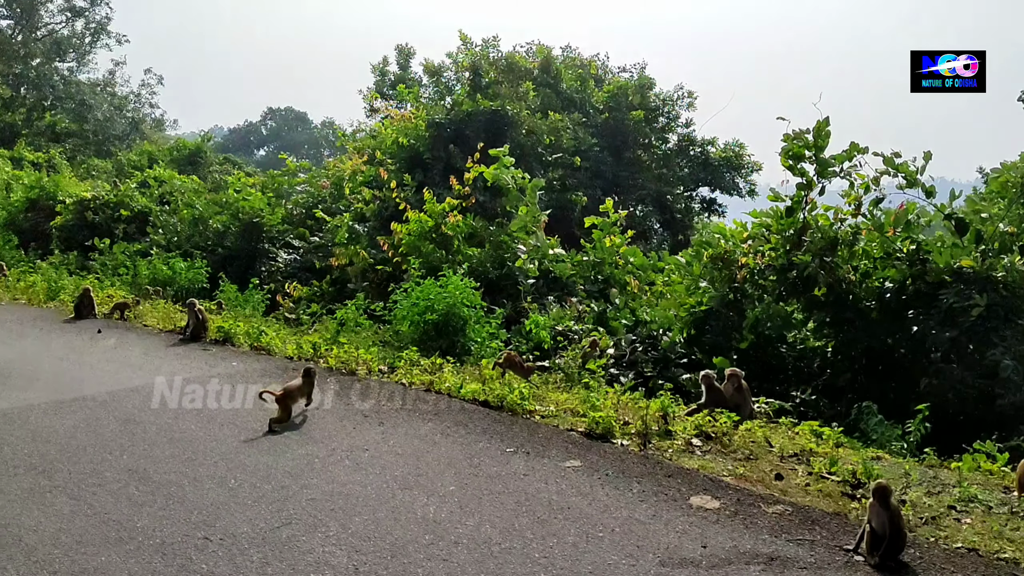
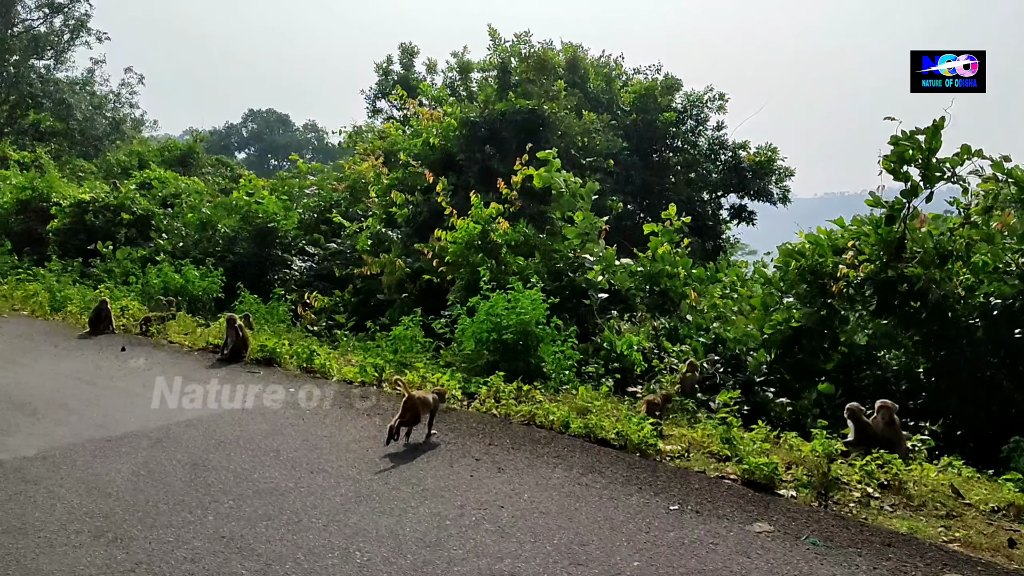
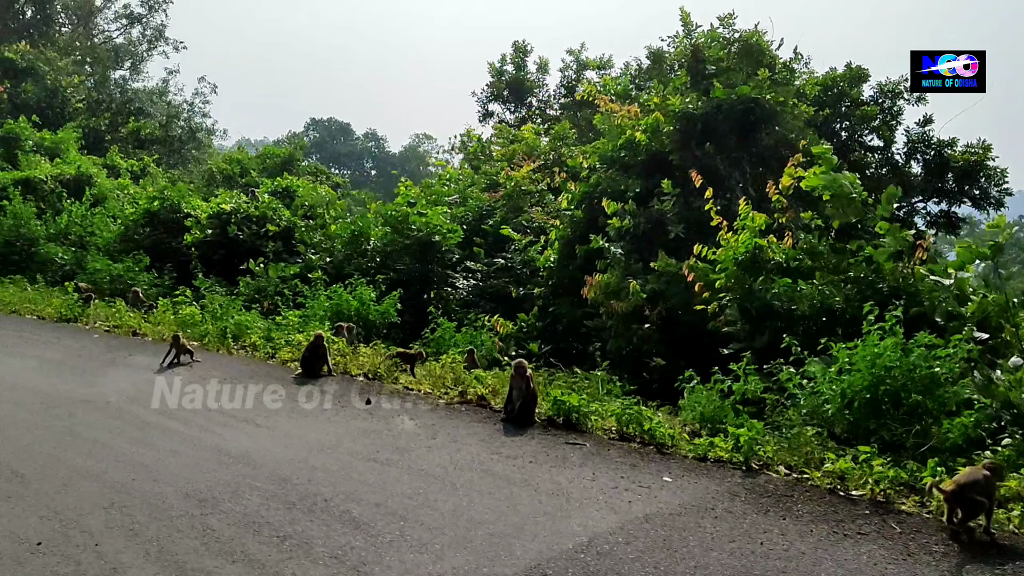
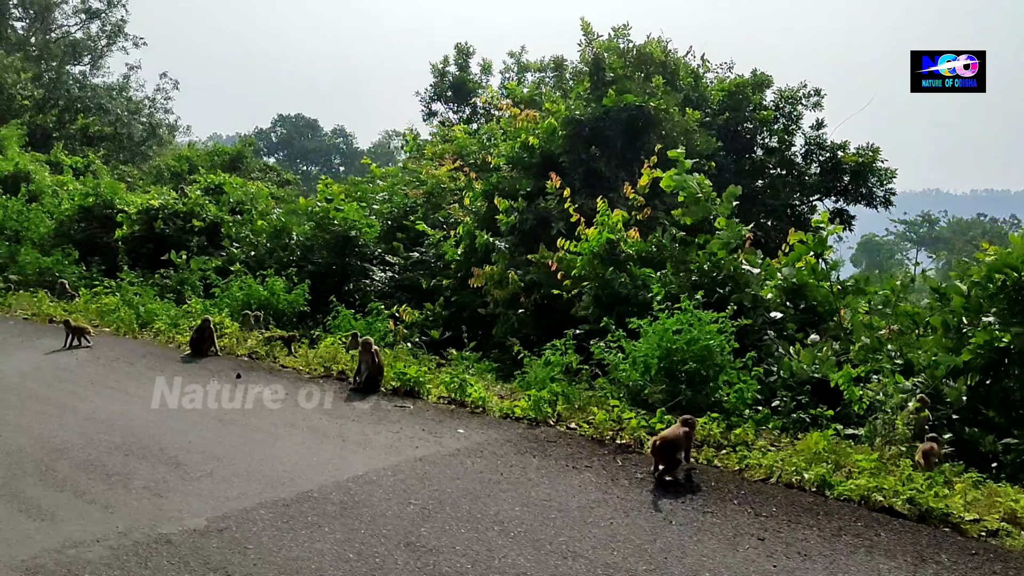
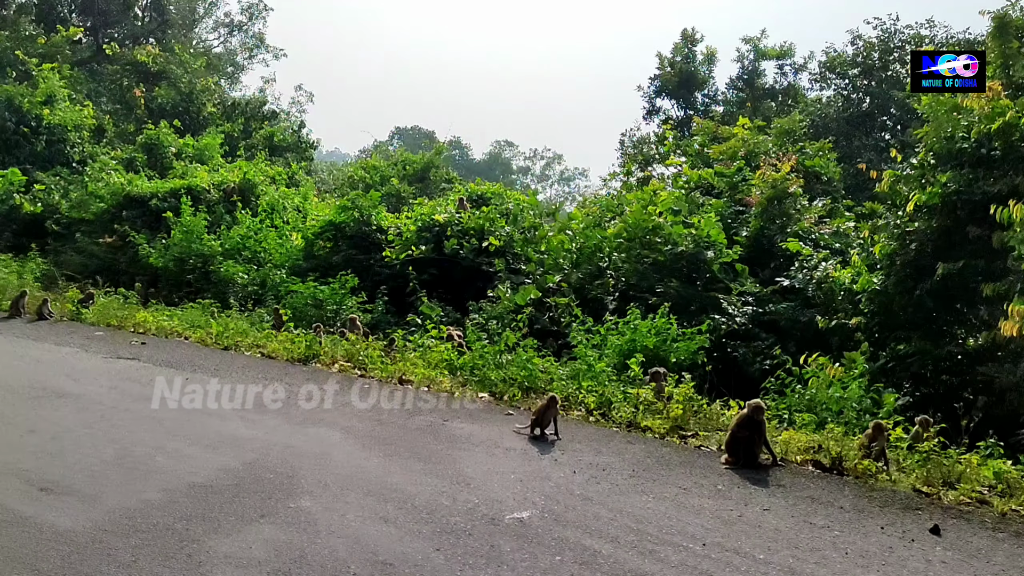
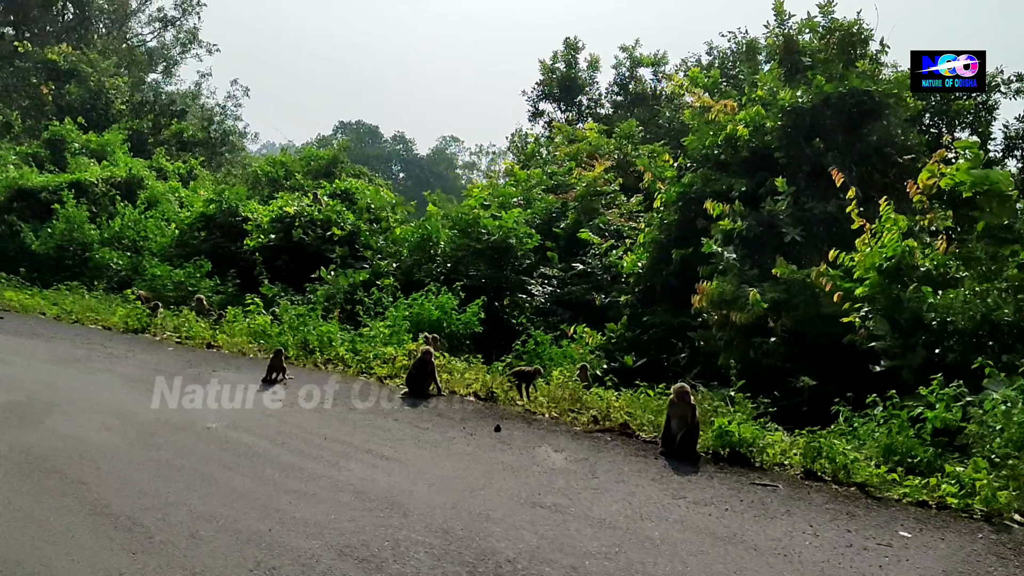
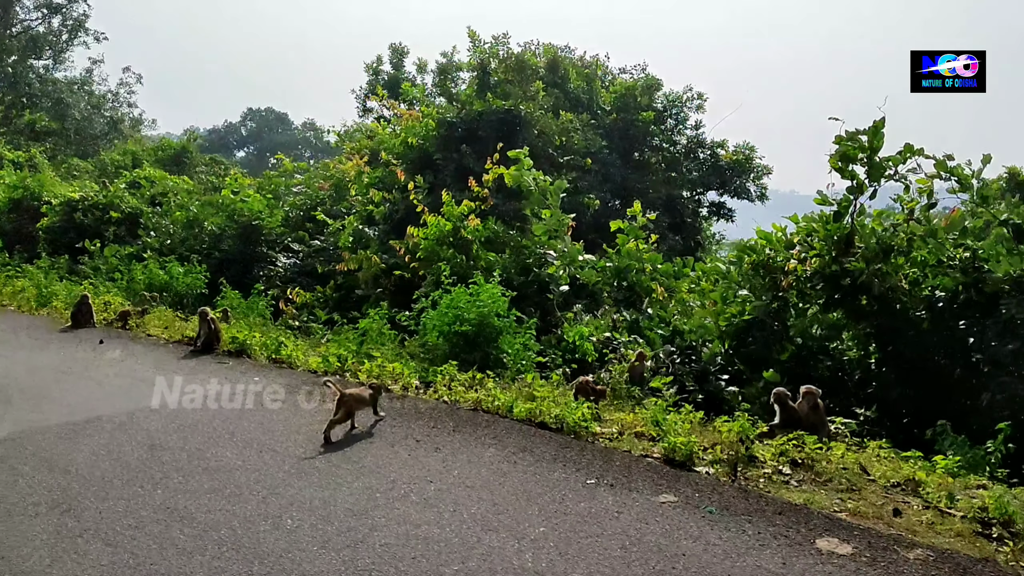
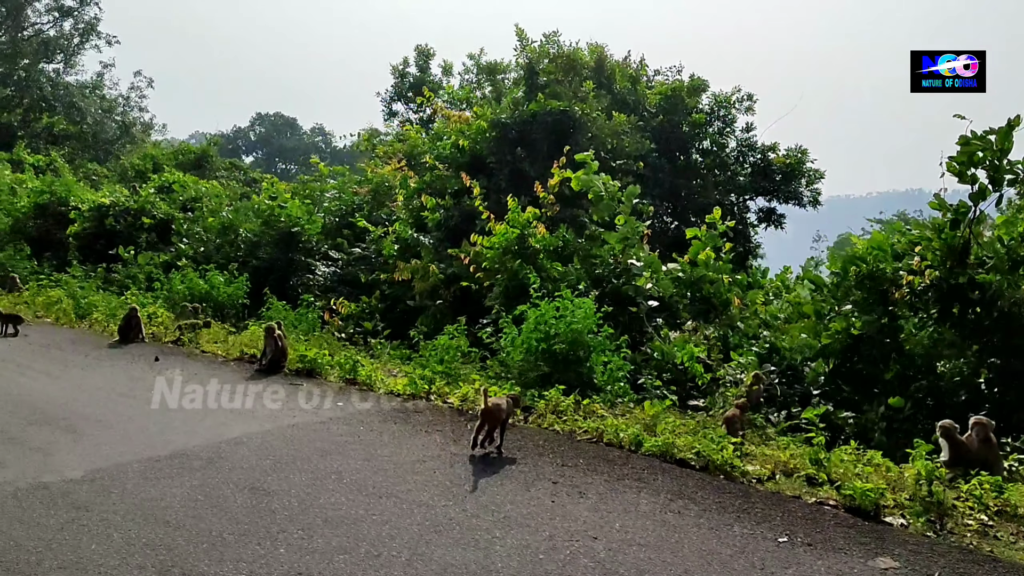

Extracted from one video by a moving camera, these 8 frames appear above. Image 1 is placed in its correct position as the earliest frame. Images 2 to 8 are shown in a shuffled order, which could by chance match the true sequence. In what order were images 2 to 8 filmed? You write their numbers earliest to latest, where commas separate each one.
7, 2, 8, 4, 3, 6, 5
